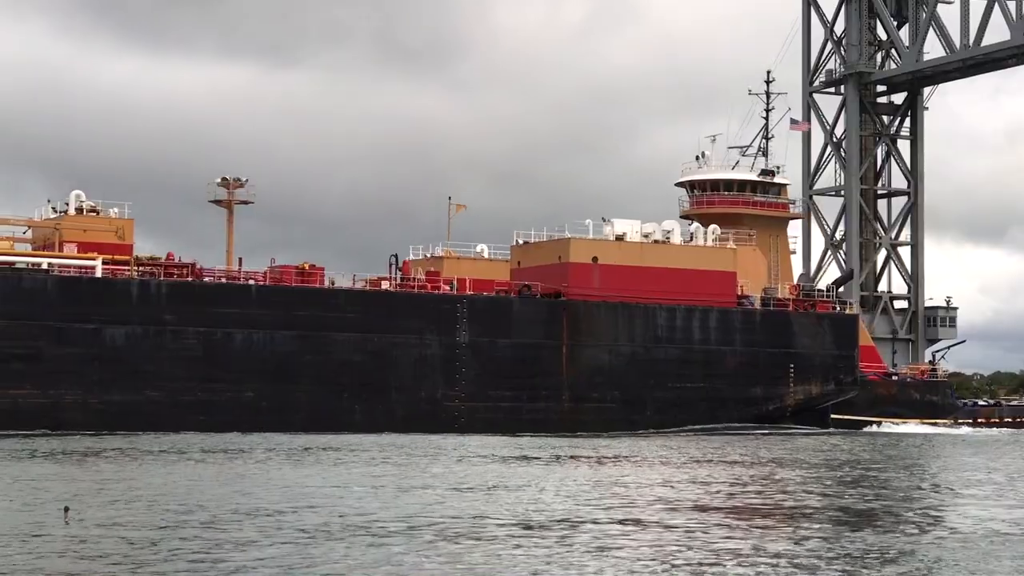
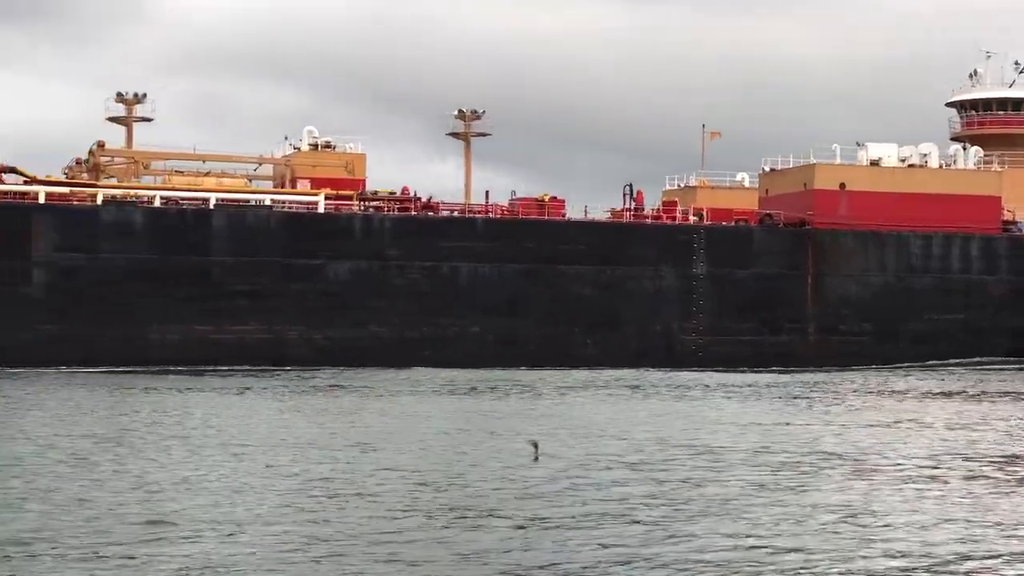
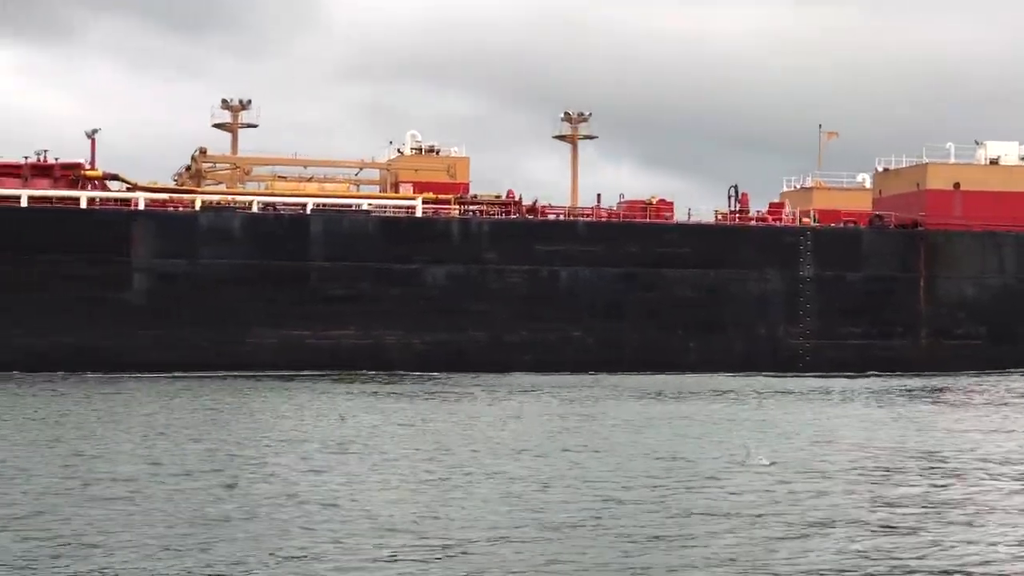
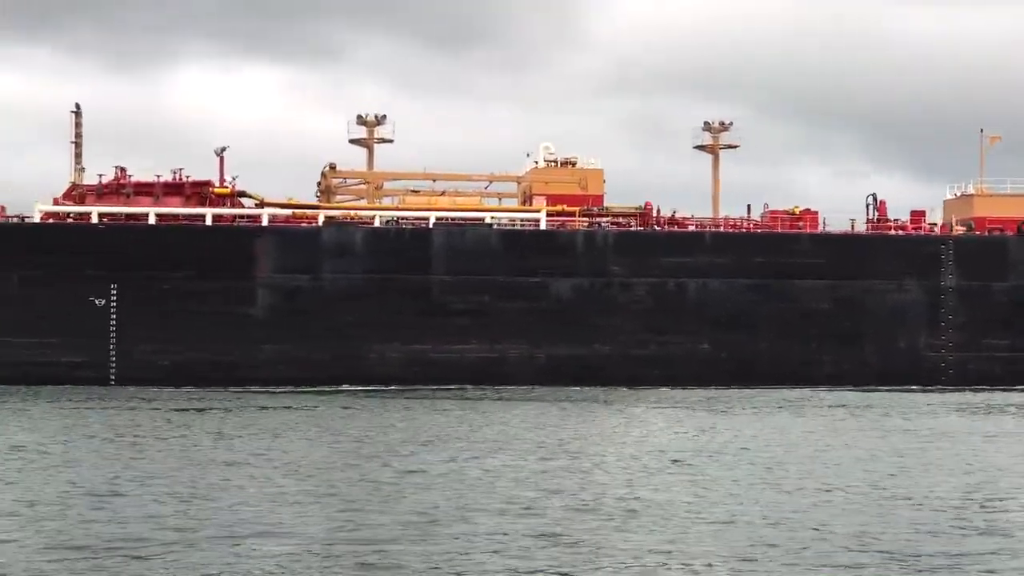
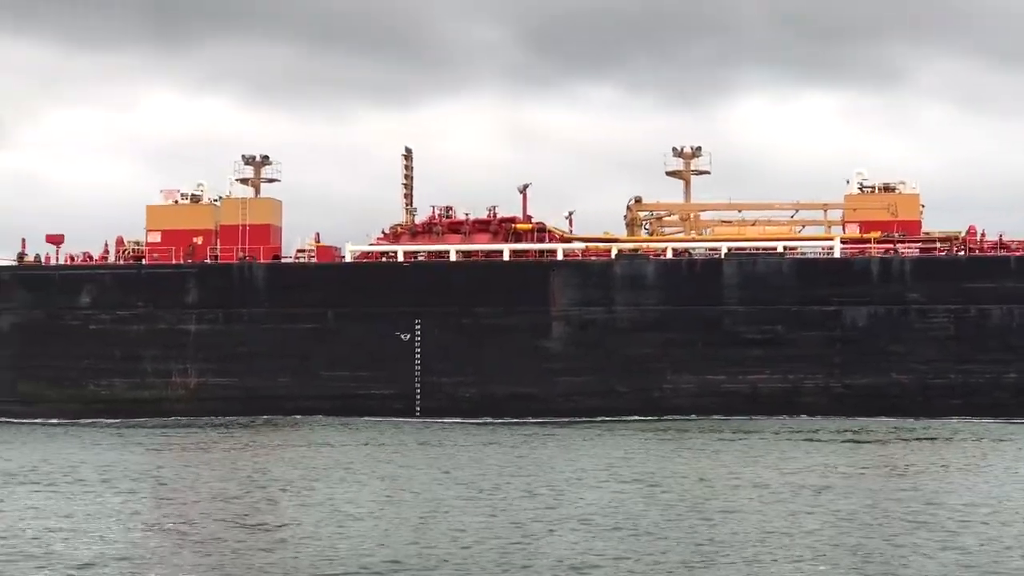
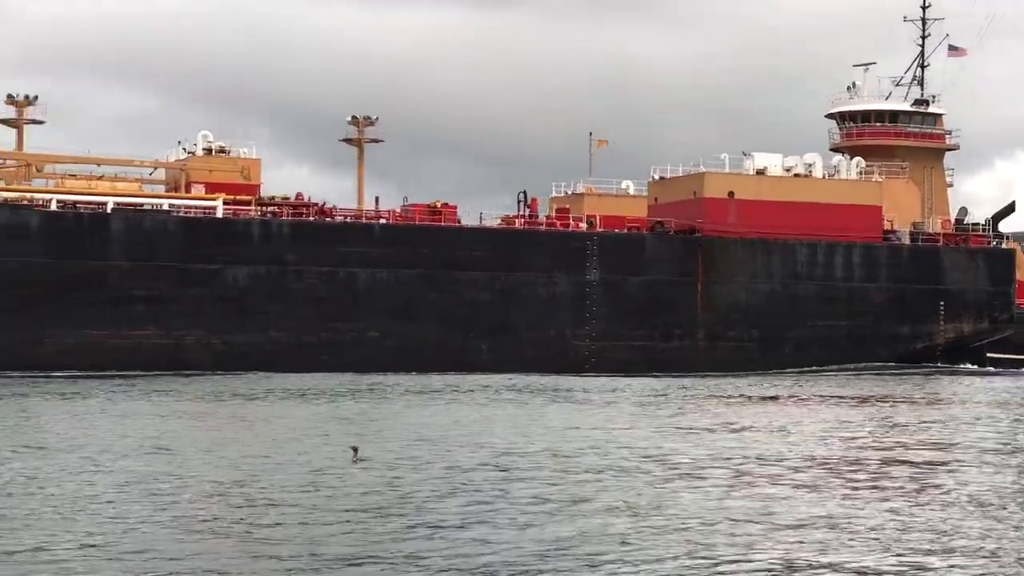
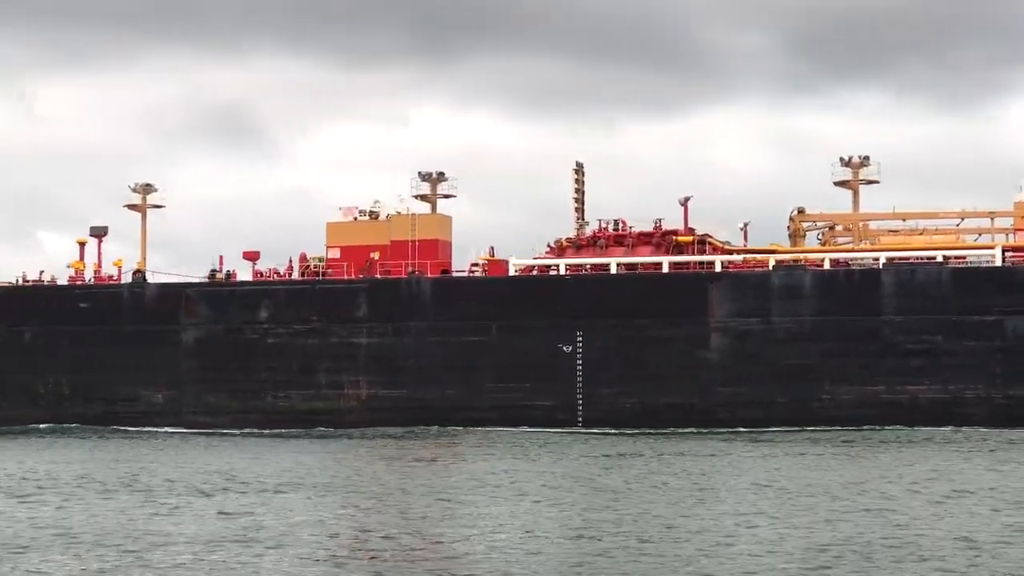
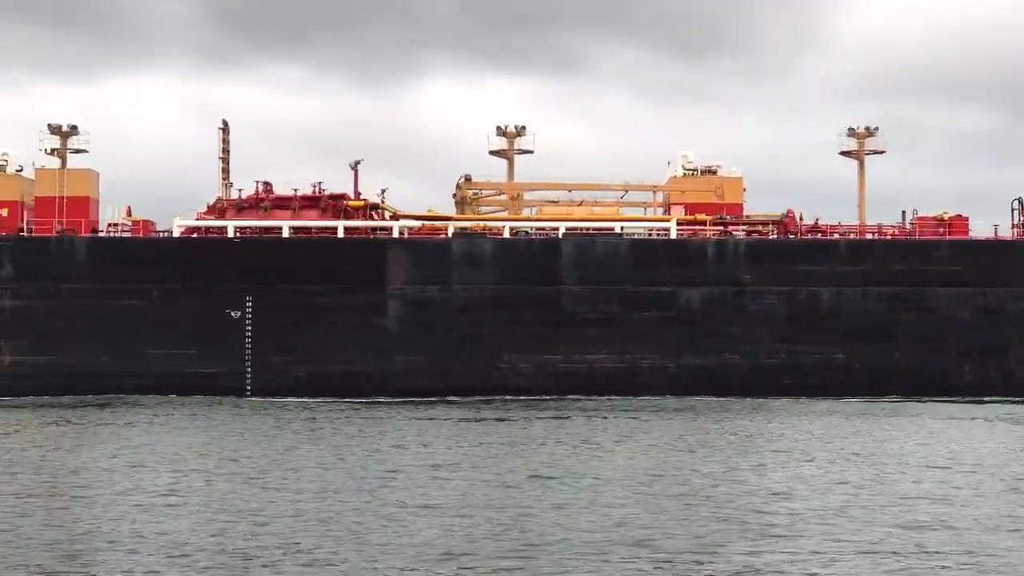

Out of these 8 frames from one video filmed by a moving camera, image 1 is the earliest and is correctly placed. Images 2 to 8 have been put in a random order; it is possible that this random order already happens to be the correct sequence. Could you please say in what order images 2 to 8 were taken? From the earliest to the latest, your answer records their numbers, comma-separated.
6, 2, 3, 4, 8, 5, 7
